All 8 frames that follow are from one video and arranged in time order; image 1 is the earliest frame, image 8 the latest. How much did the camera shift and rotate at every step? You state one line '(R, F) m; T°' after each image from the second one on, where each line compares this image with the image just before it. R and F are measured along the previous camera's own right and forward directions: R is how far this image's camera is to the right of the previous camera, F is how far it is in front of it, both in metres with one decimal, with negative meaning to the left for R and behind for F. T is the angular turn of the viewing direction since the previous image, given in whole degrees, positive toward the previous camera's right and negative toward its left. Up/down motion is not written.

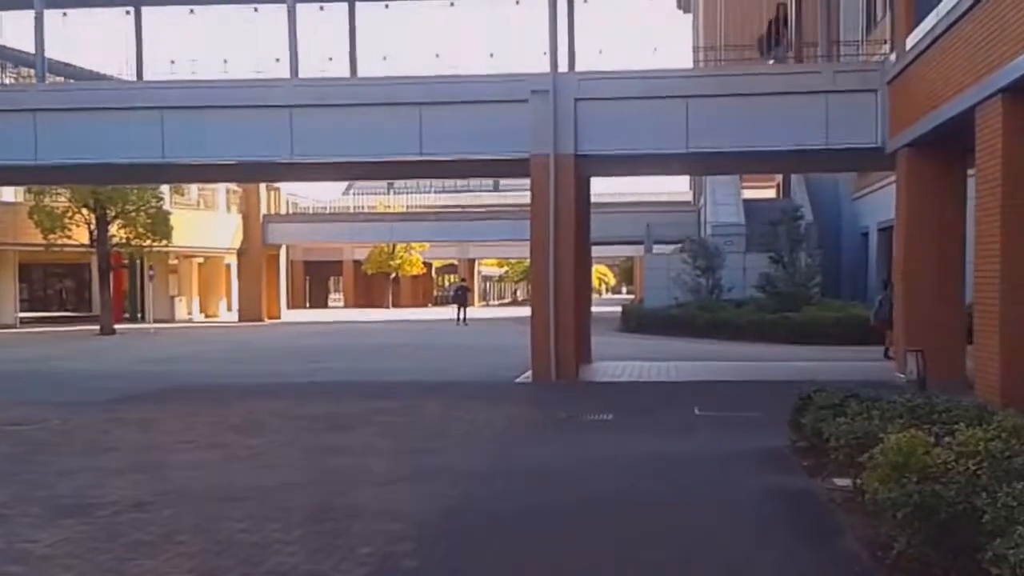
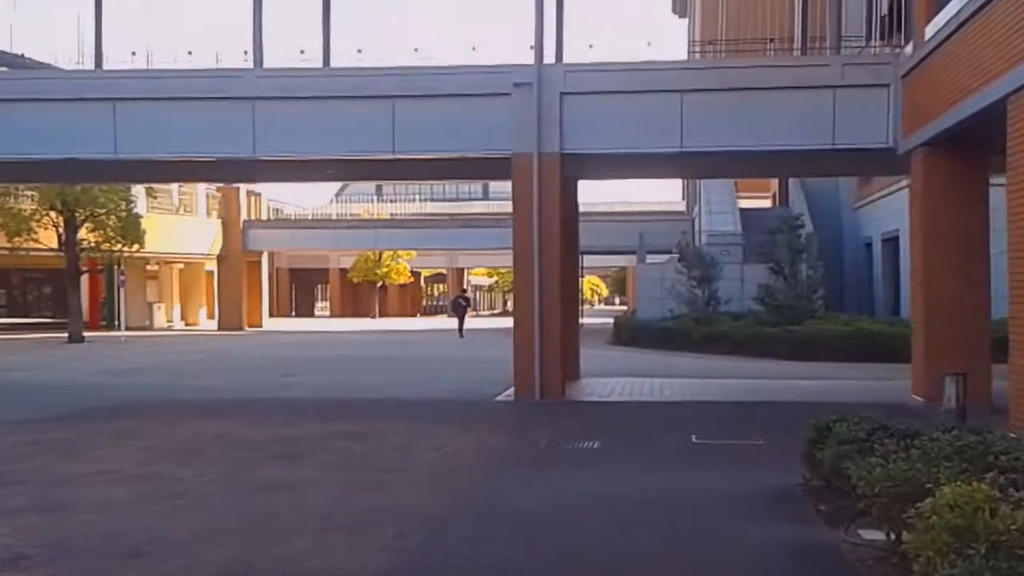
(+0.2, +1.7) m; 0°
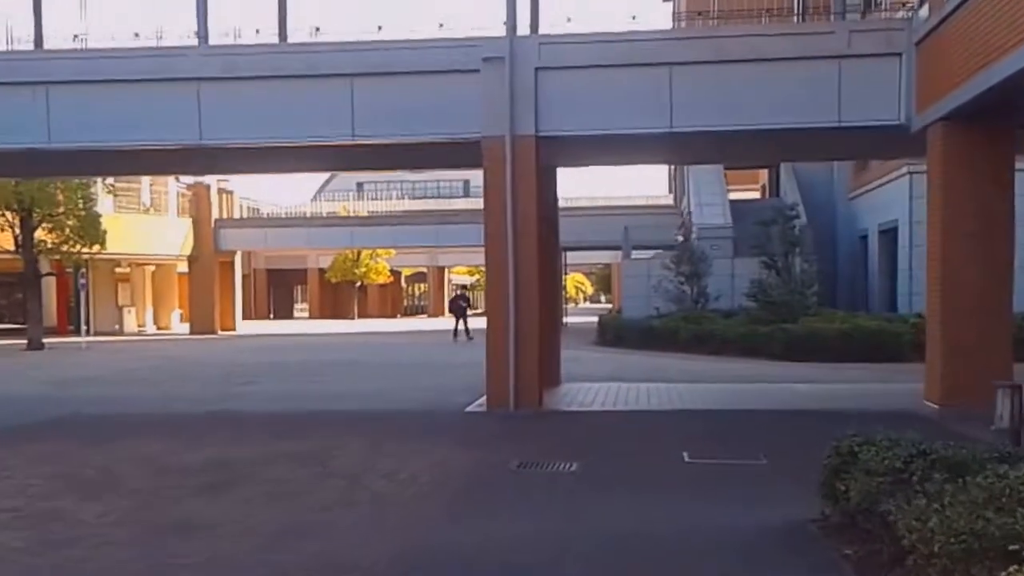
(+0.2, +1.8) m; +1°
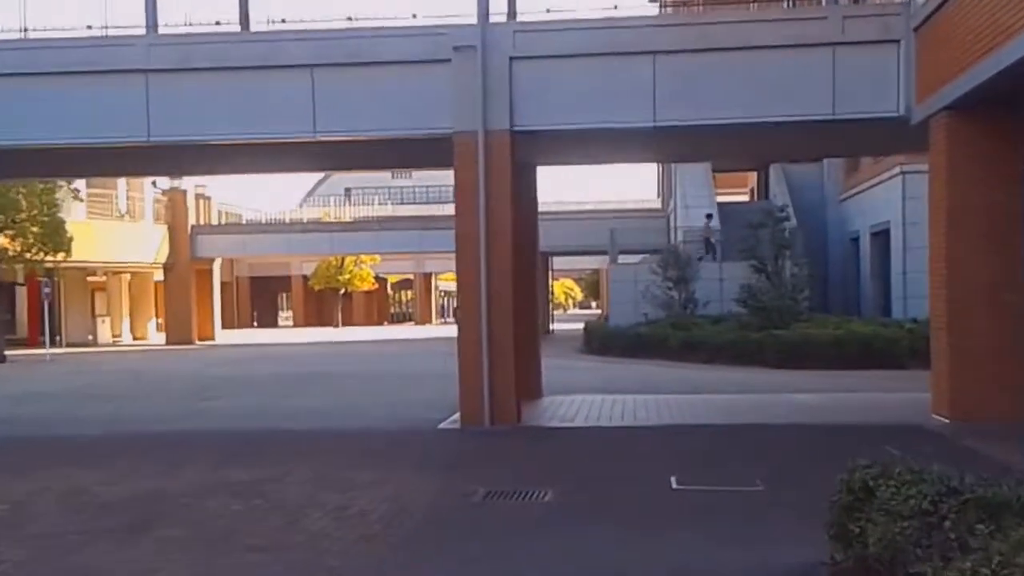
(+0.2, +1.3) m; 0°
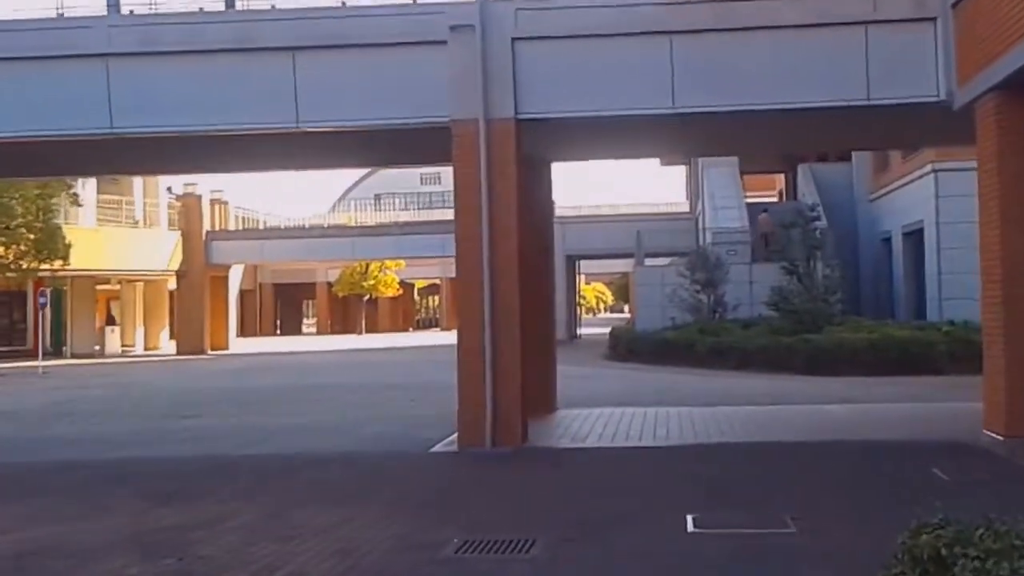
(+0.3, +1.5) m; -1°
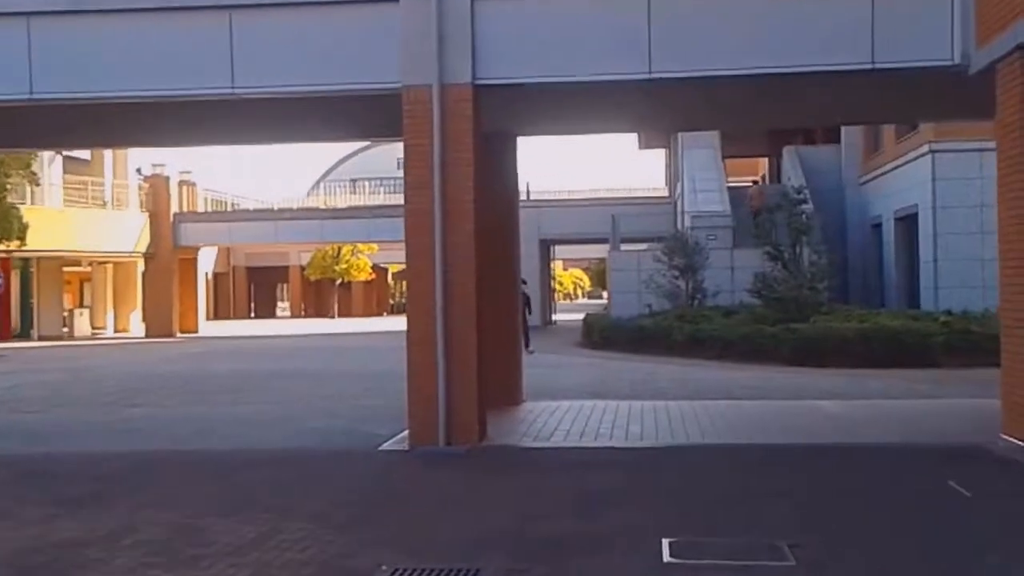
(+0.2, +1.4) m; +1°
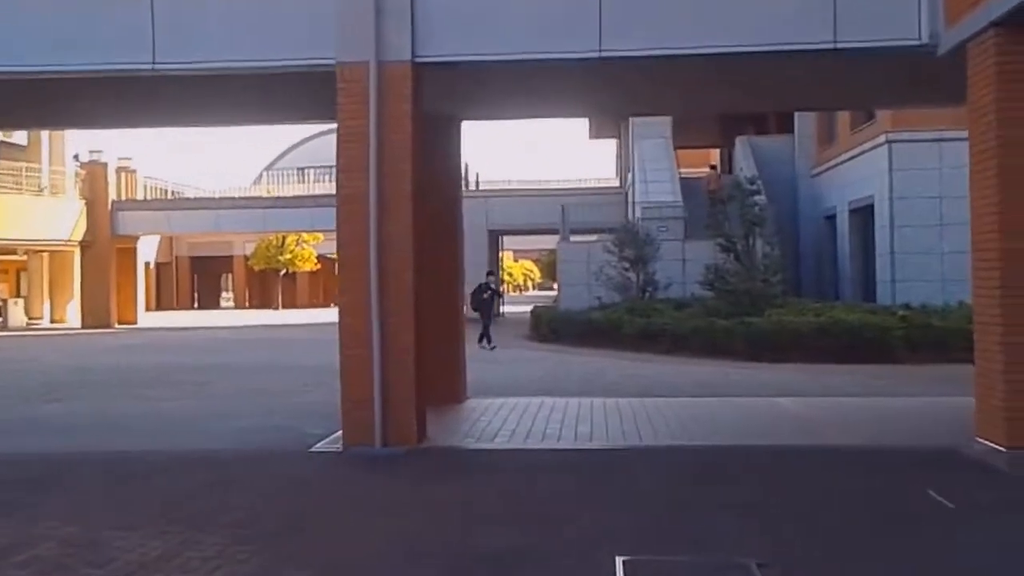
(+0.1, +0.8) m; +2°
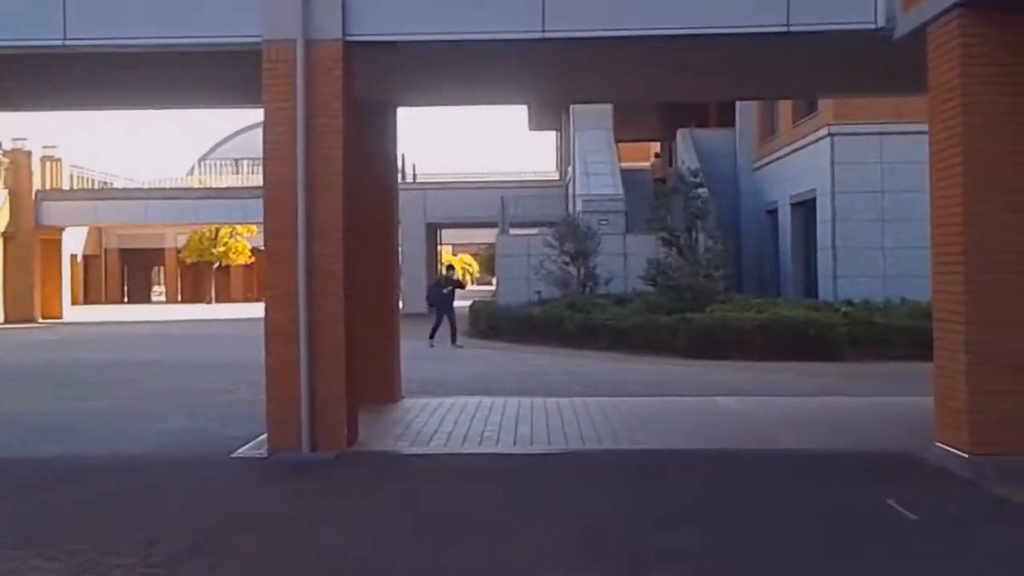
(0.0, +0.7) m; +3°
